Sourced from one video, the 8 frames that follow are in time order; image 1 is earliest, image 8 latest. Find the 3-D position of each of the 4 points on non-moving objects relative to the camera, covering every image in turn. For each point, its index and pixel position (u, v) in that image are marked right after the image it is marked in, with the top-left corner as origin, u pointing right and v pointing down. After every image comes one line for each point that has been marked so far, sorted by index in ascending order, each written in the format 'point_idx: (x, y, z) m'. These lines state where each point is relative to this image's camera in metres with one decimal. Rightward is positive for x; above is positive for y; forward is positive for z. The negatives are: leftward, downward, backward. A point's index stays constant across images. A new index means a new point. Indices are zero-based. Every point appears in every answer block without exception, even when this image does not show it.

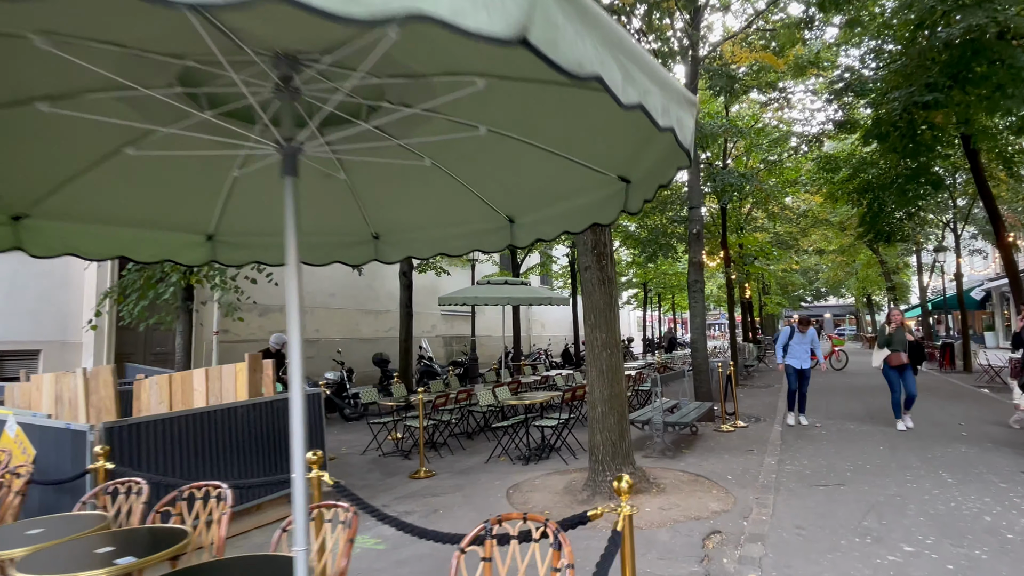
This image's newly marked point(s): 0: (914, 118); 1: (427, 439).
0: (+6.5, +2.8, +9.1) m
1: (-1.2, -2.1, +7.7) m
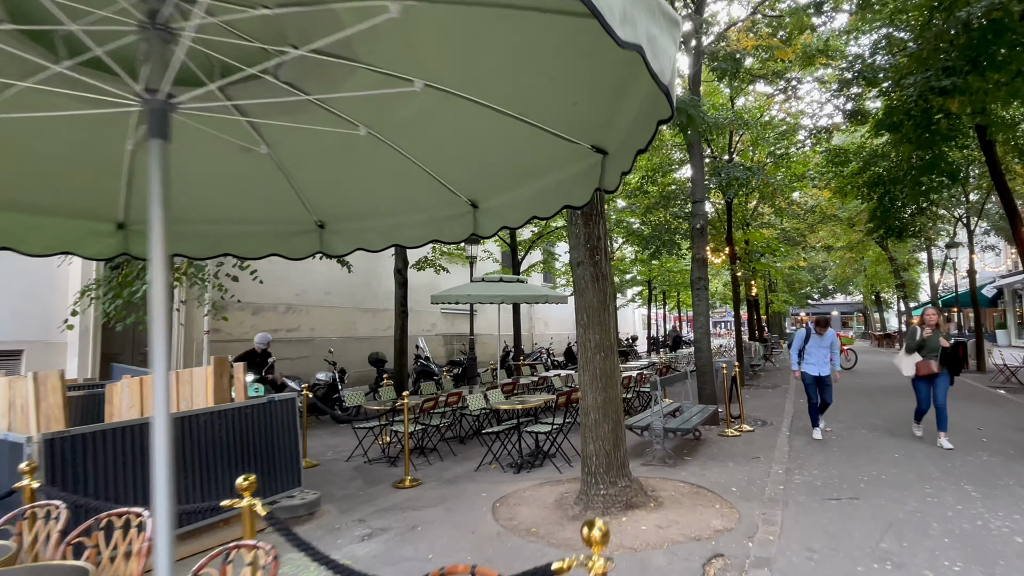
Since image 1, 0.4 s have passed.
0: (+6.4, +2.8, +8.7) m
1: (-1.2, -2.0, +7.3) m
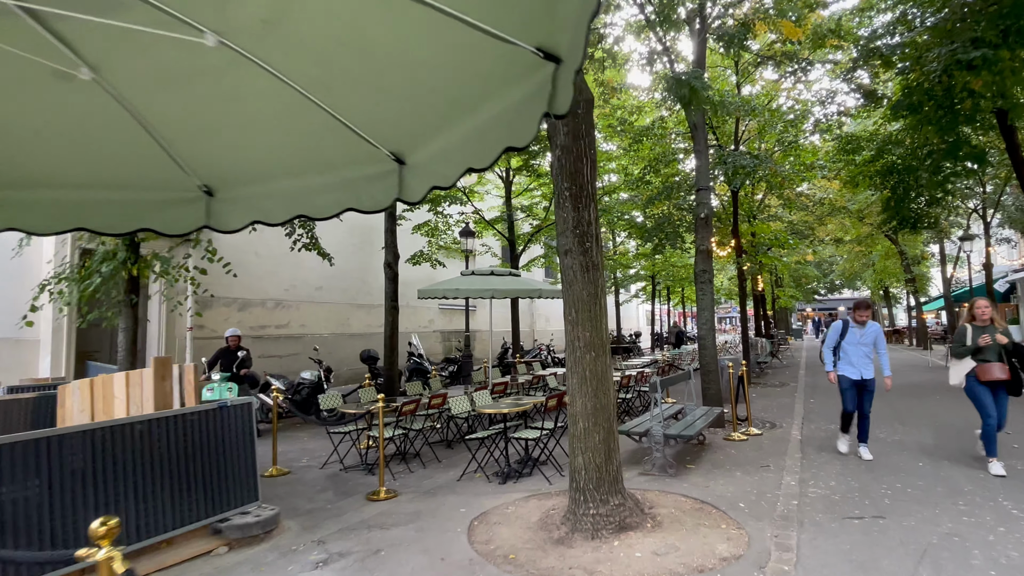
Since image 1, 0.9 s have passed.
0: (+6.2, +2.9, +8.0) m
1: (-1.4, -2.0, +6.8) m
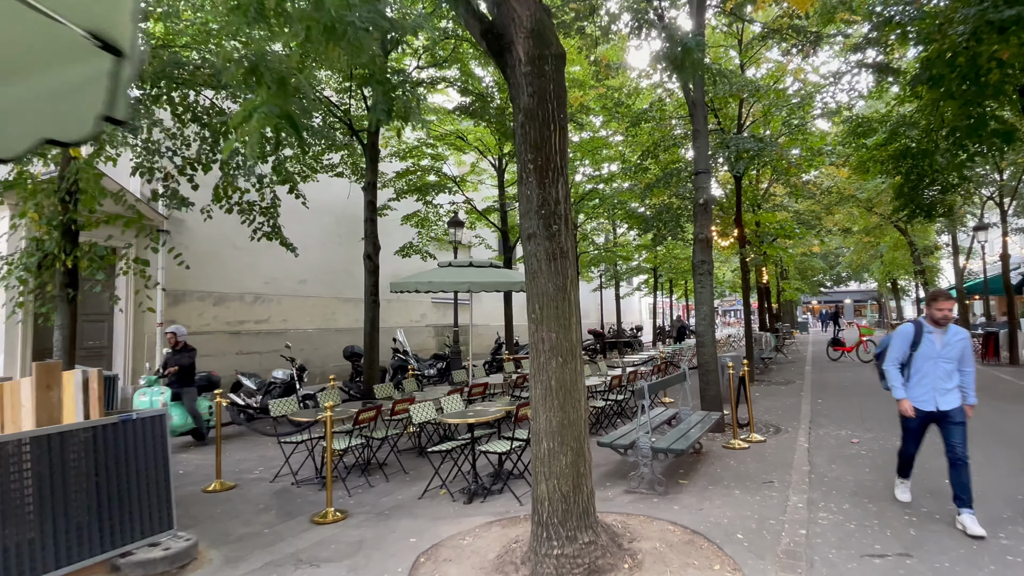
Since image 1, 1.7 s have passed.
0: (+6.0, +3.0, +7.2) m
1: (-1.7, -1.9, +6.1) m
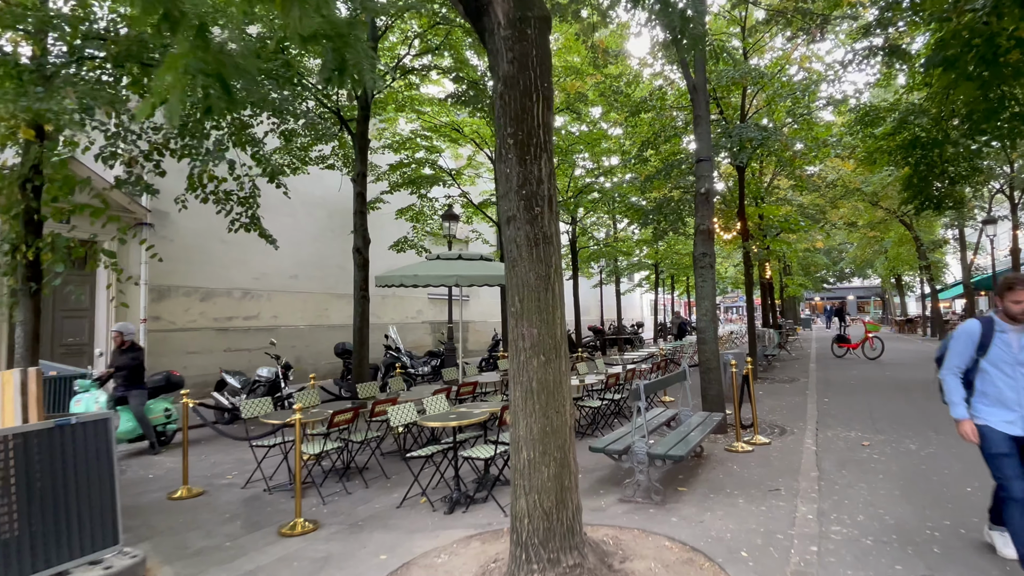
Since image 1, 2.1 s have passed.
0: (+5.8, +3.1, +6.8) m
1: (-1.8, -1.8, +5.7) m
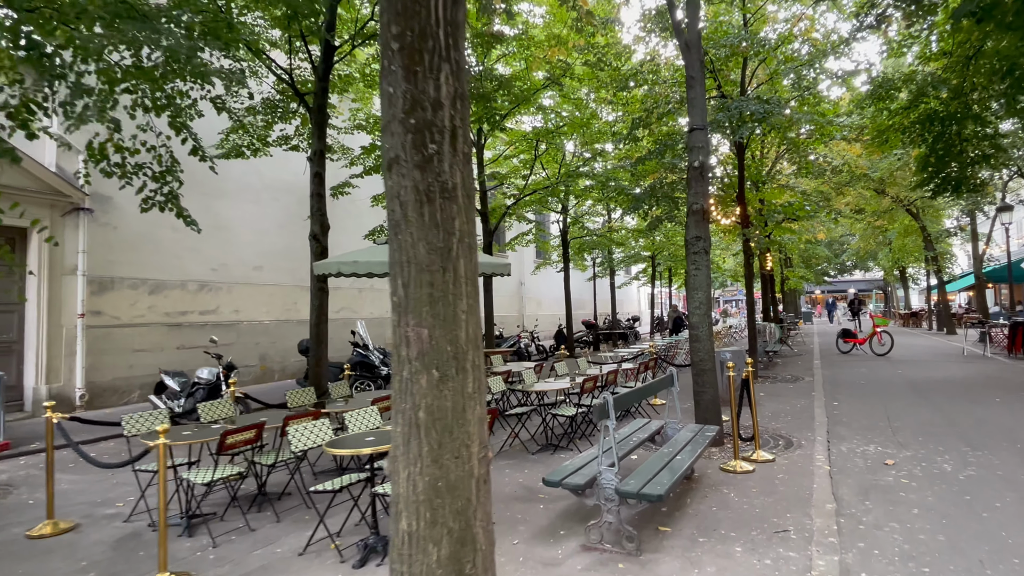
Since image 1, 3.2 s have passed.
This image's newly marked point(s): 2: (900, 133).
0: (+5.4, +3.2, +5.7) m
1: (-2.2, -1.7, +4.7) m
2: (+8.1, +3.2, +11.8) m
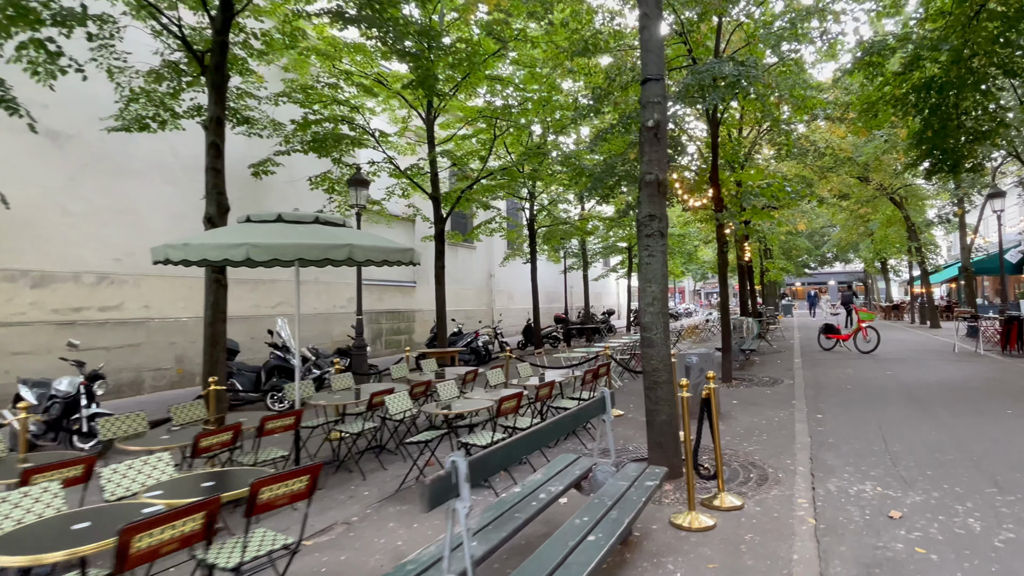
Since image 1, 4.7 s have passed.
0: (+4.5, +3.3, +4.4) m
1: (-3.1, -1.7, +3.2) m
2: (+7.0, +3.4, +10.5) m
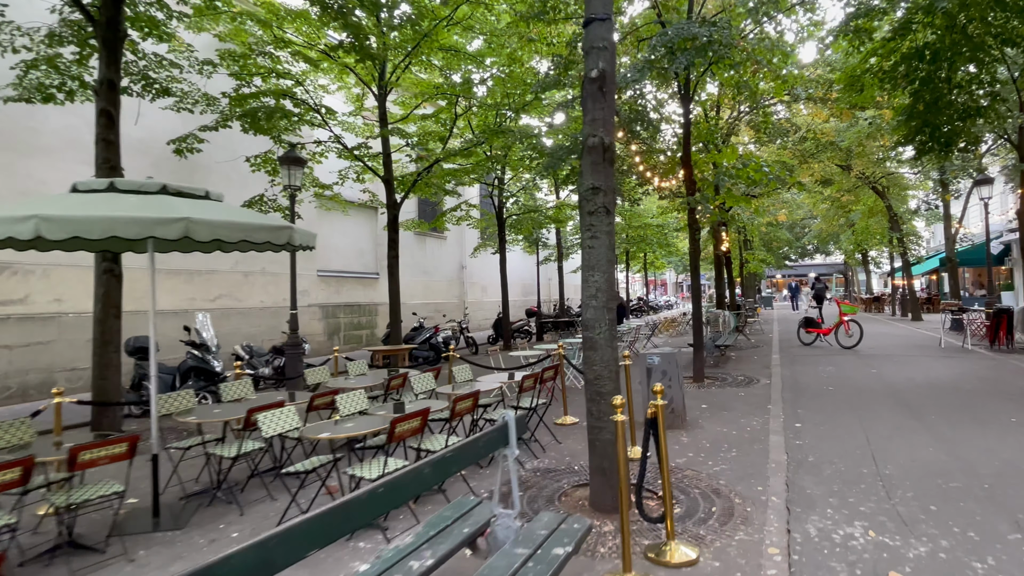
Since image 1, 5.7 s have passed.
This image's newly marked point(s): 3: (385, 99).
0: (+3.9, +3.4, +3.4) m
1: (-3.7, -1.6, +2.1) m
2: (+6.2, +3.5, +9.6) m
3: (-2.8, +4.2, +12.7) m
